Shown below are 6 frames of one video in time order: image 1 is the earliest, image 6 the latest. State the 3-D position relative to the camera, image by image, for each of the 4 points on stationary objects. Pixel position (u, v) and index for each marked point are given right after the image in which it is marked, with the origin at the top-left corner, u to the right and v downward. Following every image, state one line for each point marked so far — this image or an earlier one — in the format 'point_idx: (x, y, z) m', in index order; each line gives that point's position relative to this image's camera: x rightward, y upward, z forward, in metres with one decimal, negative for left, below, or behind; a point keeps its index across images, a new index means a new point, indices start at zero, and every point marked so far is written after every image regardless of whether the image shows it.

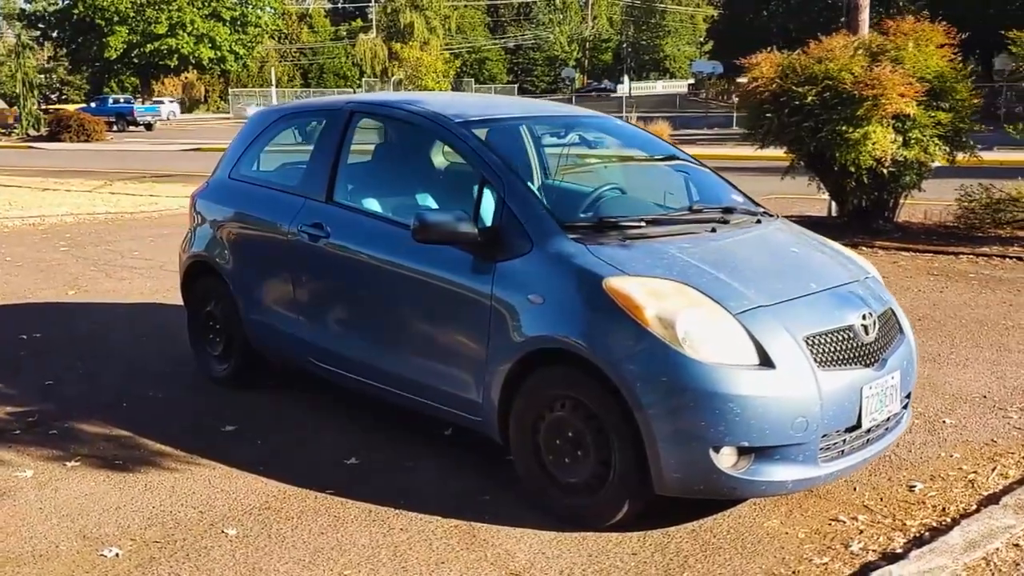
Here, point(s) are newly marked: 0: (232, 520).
0: (-1.2, -1.0, +4.3) m
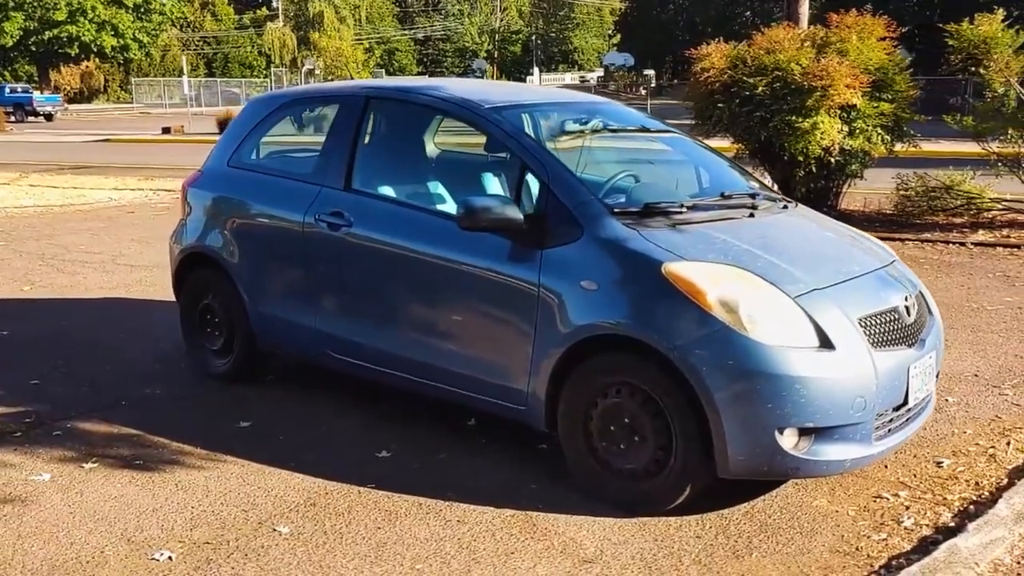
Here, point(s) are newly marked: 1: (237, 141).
0: (-1.0, -1.0, +4.2) m
1: (-1.7, +0.9, +6.1) m
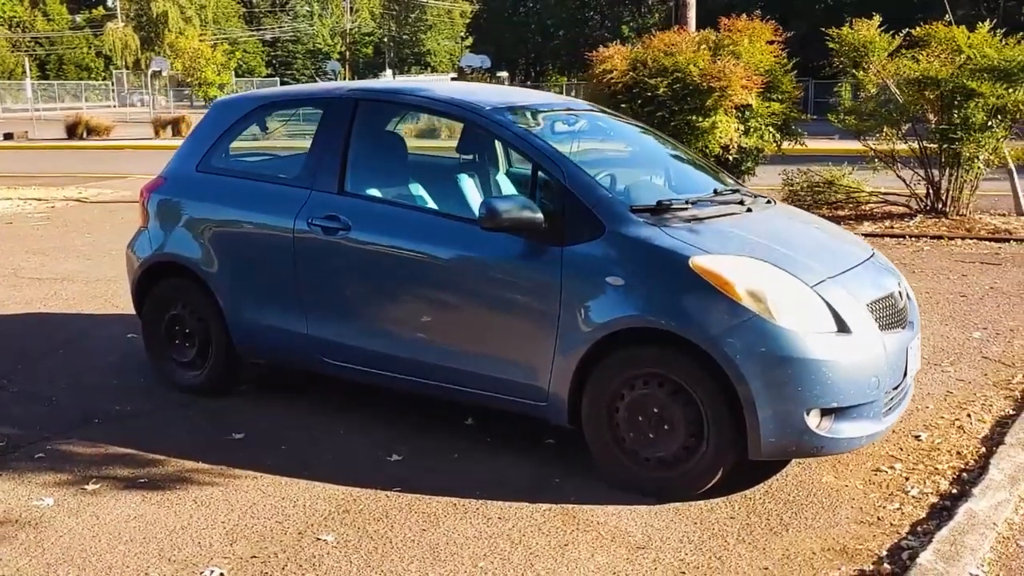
0: (-0.8, -1.0, +4.1) m
1: (-1.8, +0.8, +5.9) m
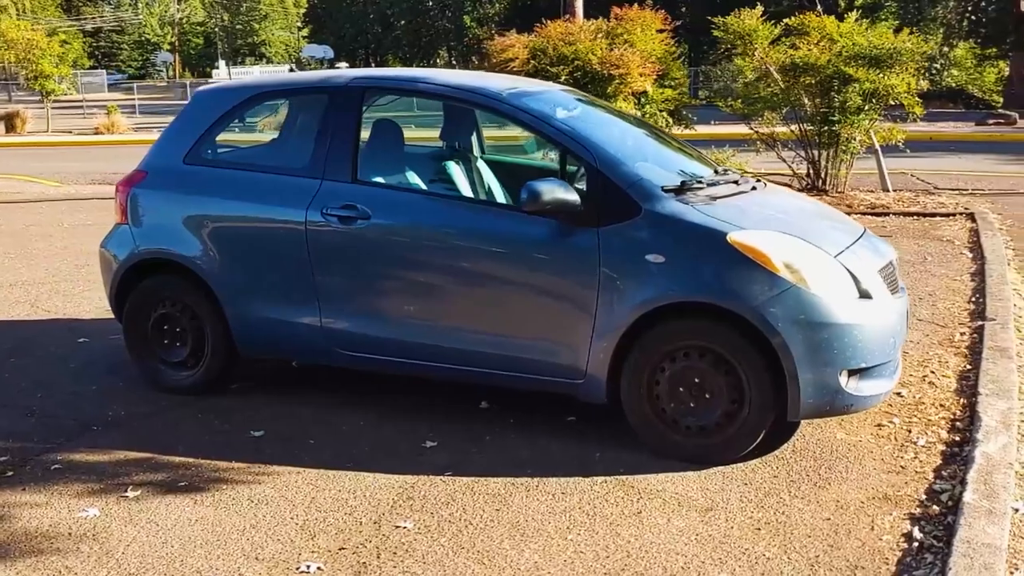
0: (-0.5, -0.9, +4.1) m
1: (-1.8, +0.9, +5.7) m
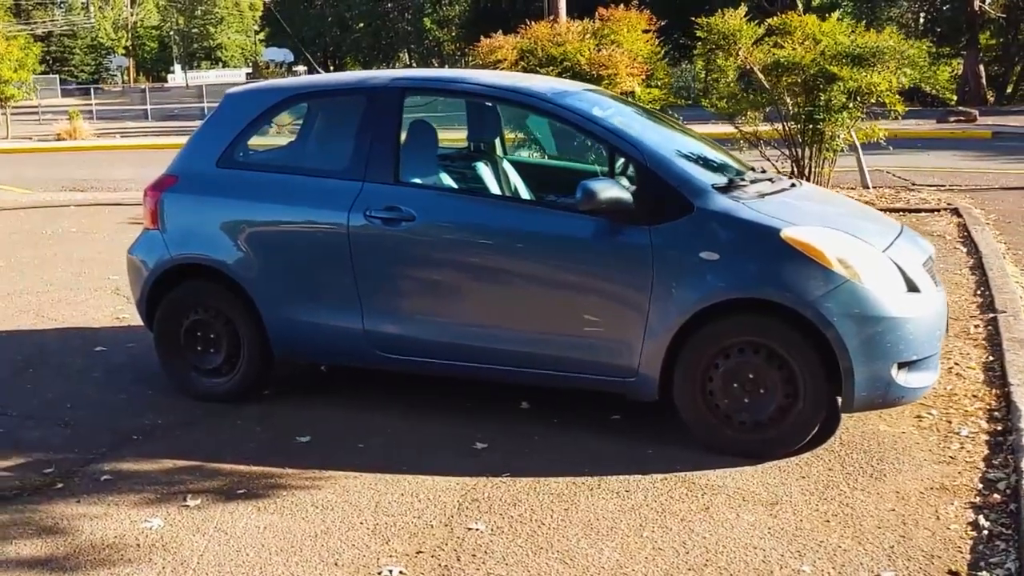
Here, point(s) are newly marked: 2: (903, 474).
0: (-0.2, -1.0, +4.1) m
1: (-1.6, +0.8, +5.6) m
2: (+1.8, -0.9, +4.5) m
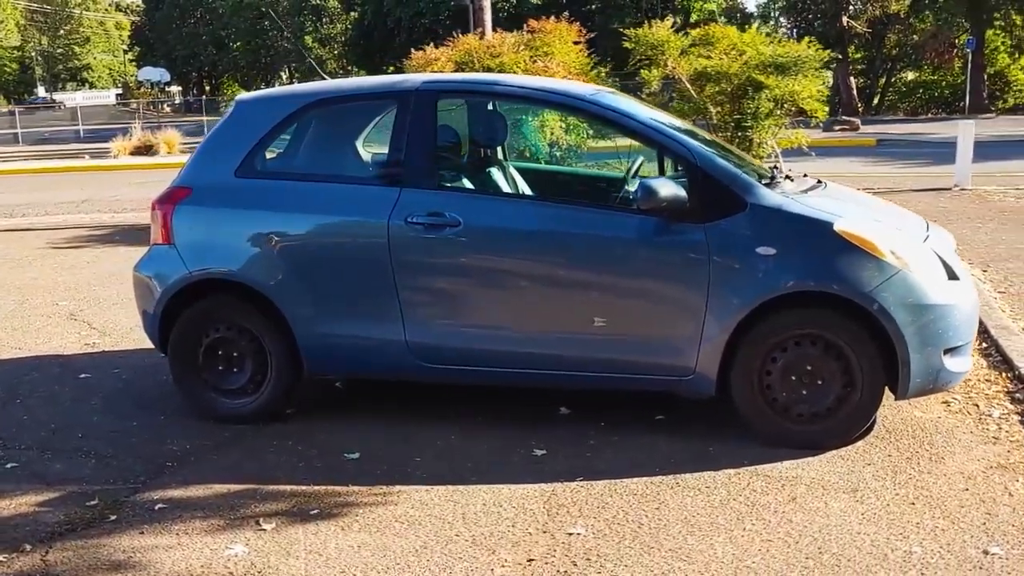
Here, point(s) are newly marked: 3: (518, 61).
0: (+0.2, -1.0, +4.0) m
1: (-1.5, +0.8, +5.4) m
2: (+2.1, -0.8, +4.7) m
3: (+0.1, +3.1, +13.3) m
